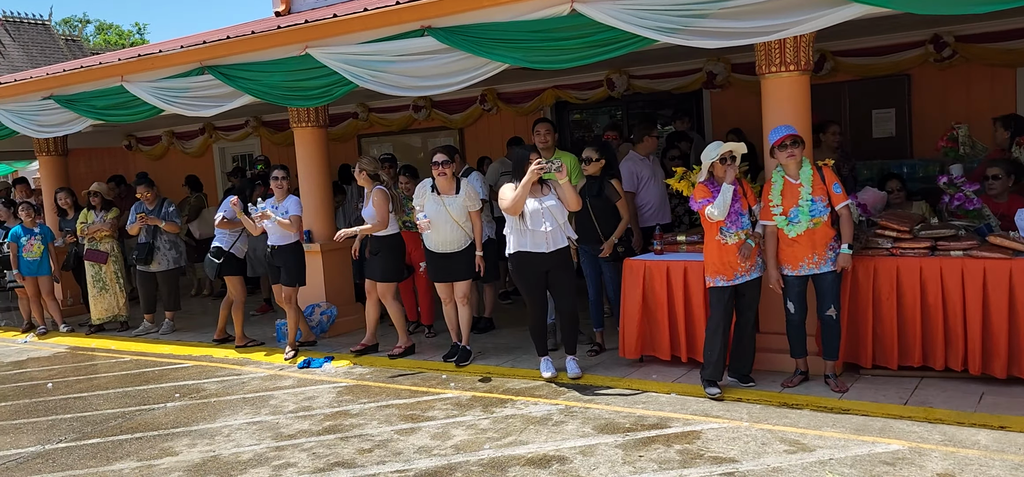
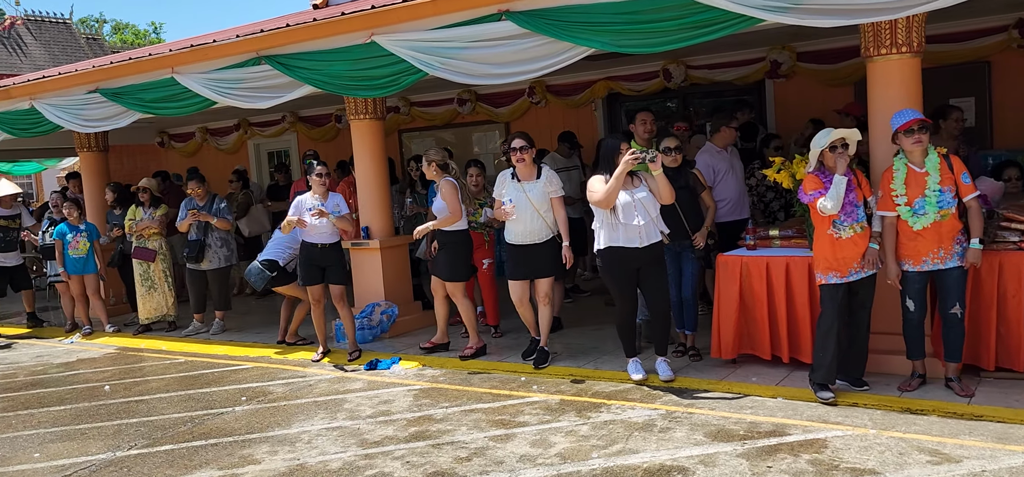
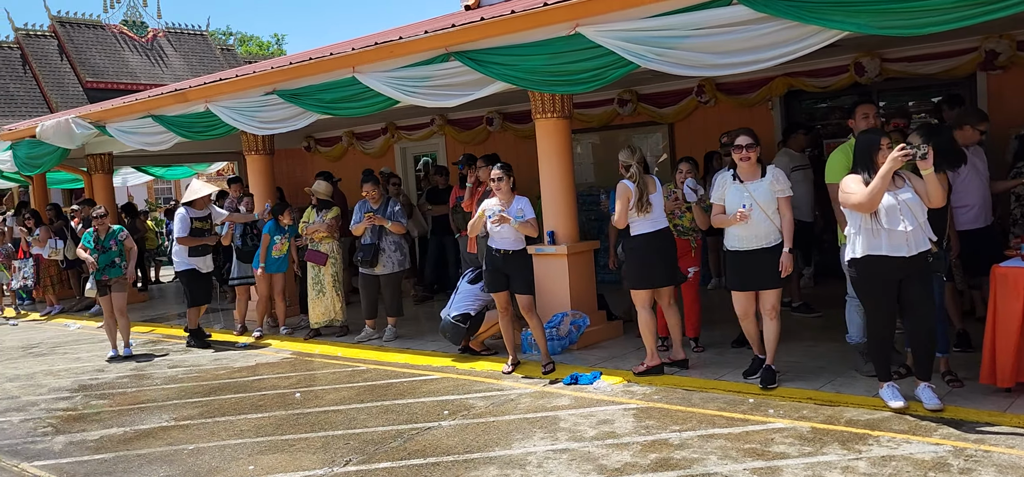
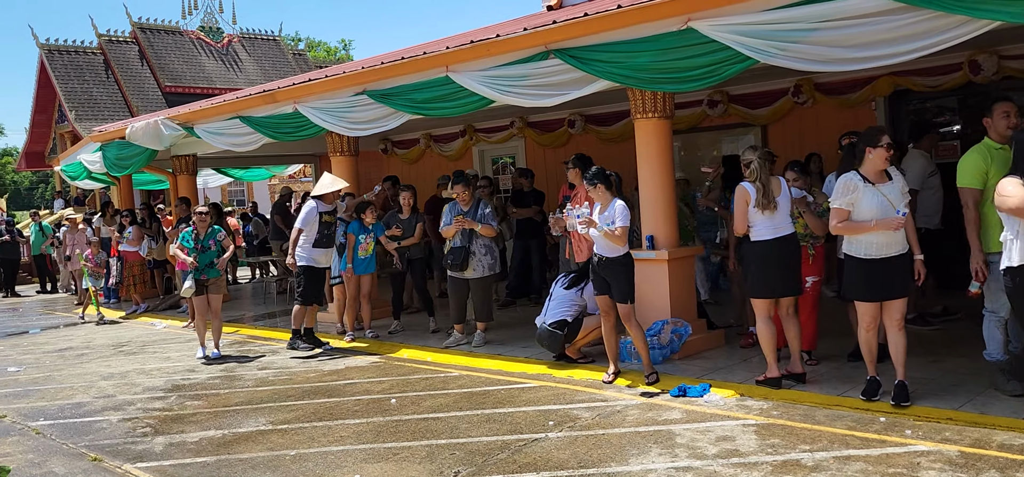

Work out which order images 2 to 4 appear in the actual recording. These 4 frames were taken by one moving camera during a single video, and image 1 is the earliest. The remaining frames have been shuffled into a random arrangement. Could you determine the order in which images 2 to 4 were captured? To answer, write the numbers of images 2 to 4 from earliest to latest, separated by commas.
2, 3, 4
